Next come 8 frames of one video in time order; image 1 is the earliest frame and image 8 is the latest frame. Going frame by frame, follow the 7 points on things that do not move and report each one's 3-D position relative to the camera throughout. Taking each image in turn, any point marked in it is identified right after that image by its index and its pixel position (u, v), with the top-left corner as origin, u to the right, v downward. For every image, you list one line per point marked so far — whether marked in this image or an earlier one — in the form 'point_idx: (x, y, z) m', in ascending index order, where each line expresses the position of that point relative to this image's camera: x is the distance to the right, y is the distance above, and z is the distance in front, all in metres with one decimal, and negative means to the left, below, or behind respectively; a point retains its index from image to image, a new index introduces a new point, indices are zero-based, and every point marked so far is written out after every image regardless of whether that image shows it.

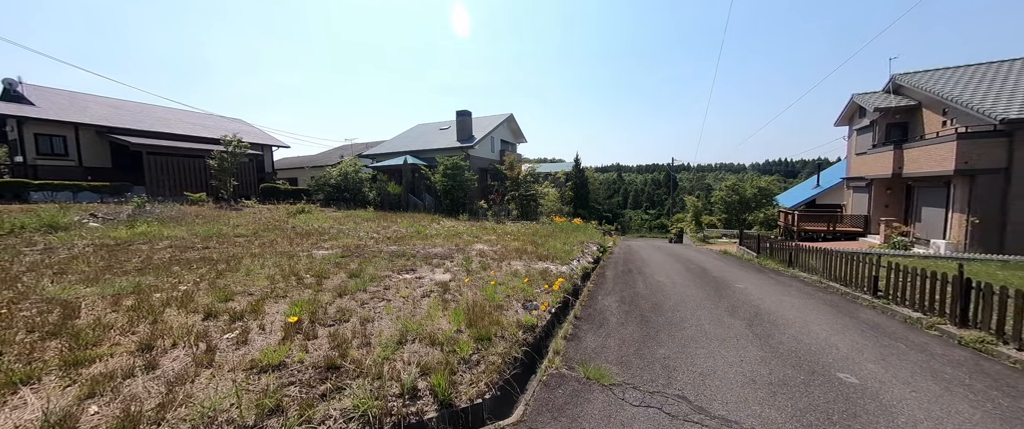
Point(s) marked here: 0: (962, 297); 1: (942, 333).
0: (+5.6, -1.0, +4.3) m
1: (+5.4, -1.5, +4.3) m
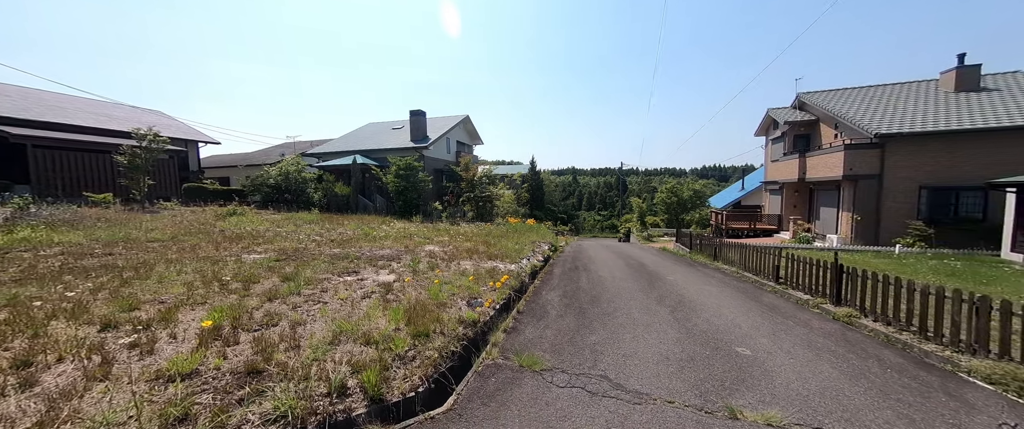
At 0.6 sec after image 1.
0: (+4.9, -1.0, +5.0) m
1: (+4.6, -1.4, +5.0) m
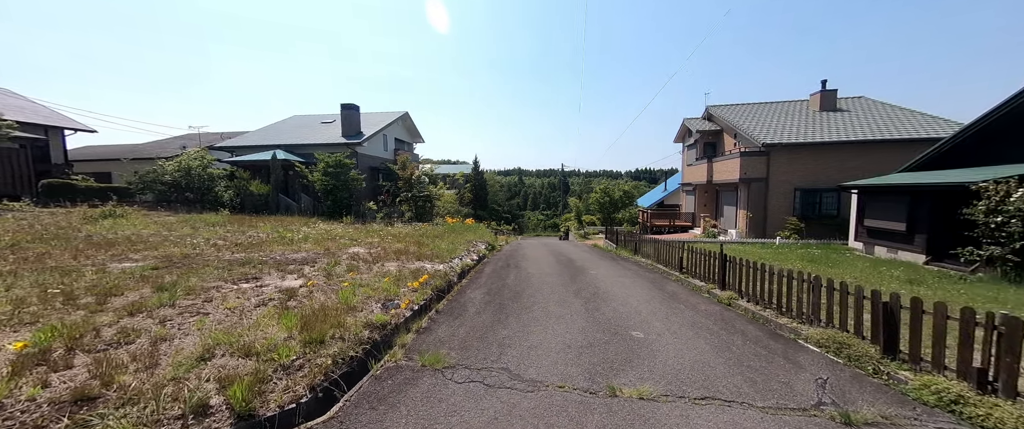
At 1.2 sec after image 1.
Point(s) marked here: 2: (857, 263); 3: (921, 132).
0: (+3.6, -0.9, +5.8) m
1: (+3.4, -1.4, +5.7) m
2: (+8.8, -1.2, +8.6) m
3: (+16.2, +3.2, +13.3) m
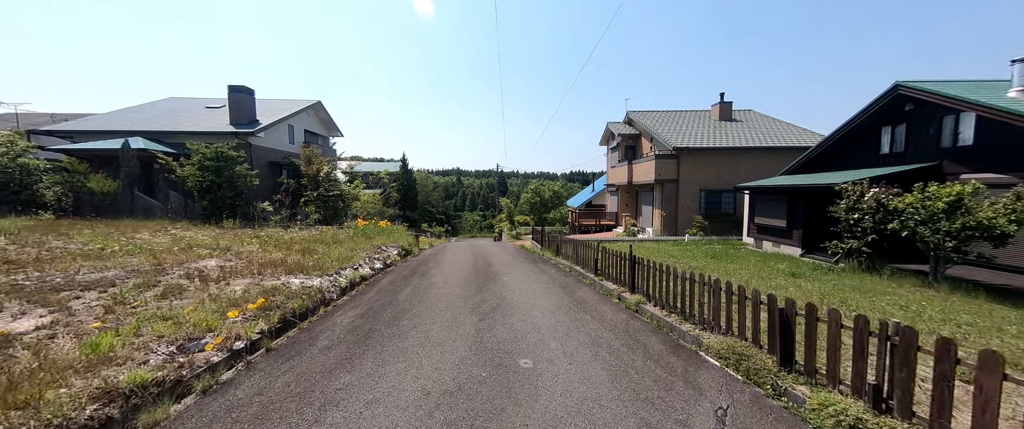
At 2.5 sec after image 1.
0: (+1.9, -0.9, +5.5) m
1: (+1.7, -1.3, +5.4) m
2: (+6.5, -1.2, +9.2) m
3: (+12.9, +3.3, +15.3) m
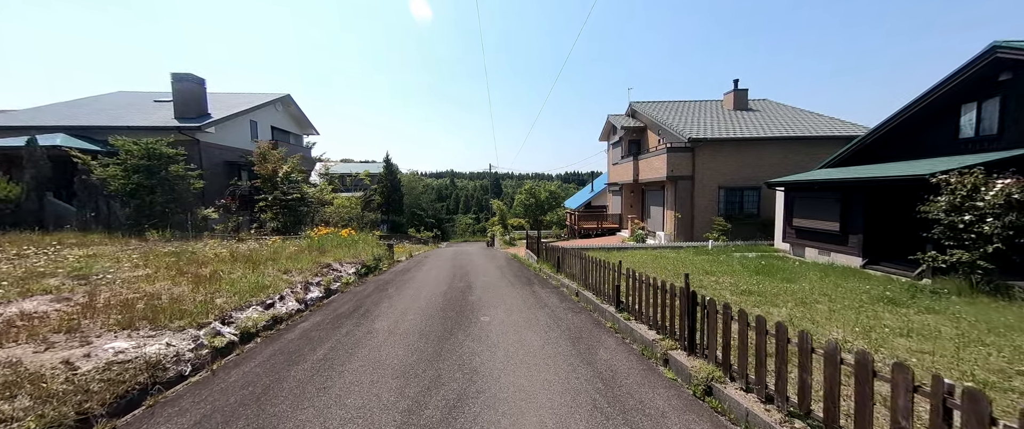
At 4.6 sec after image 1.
0: (+1.7, -1.0, +3.3) m
1: (+1.5, -1.4, +3.2) m
2: (+6.2, -1.2, +7.1) m
3: (+12.4, +3.3, +13.3) m
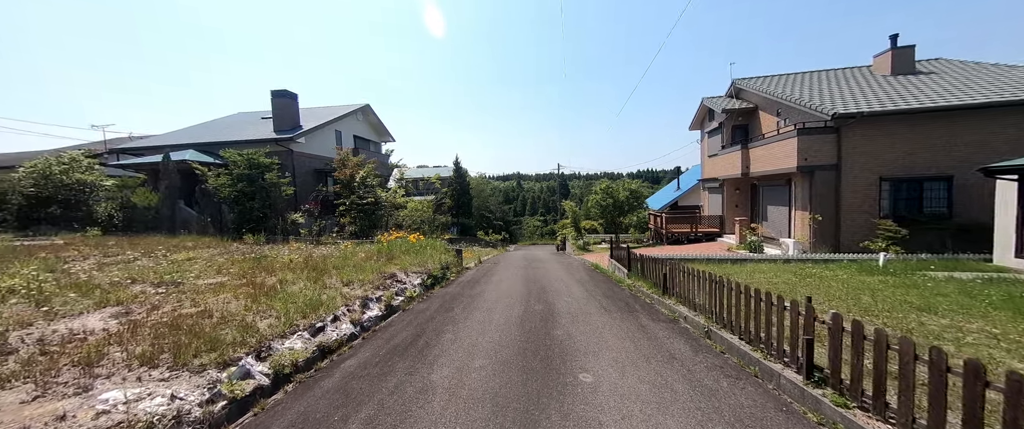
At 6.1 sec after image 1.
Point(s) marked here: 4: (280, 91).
0: (+2.4, -1.0, +1.4) m
1: (+2.2, -1.5, +1.3) m
2: (+7.6, -1.3, +4.2) m
3: (+14.9, +3.3, +9.0) m
4: (-11.8, +6.3, +17.3) m
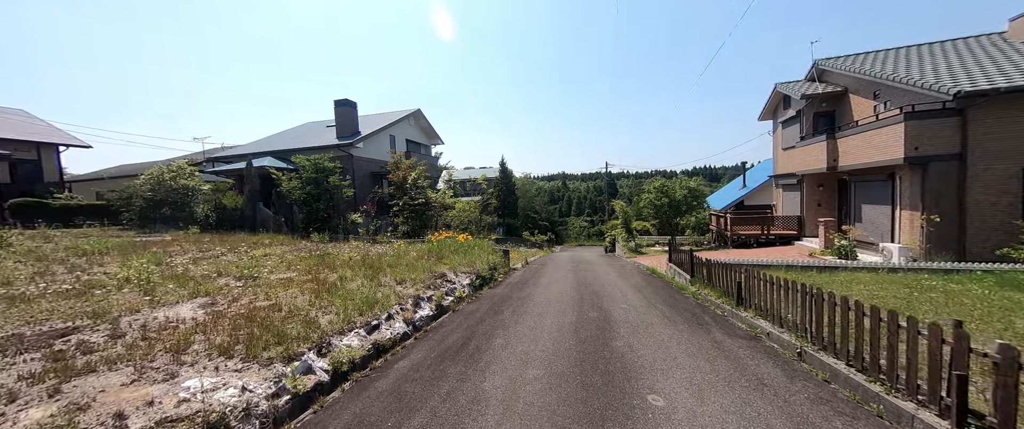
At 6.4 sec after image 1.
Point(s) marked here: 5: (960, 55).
0: (+2.7, -1.0, +0.9) m
1: (+2.4, -1.5, +0.8) m
2: (+8.2, -1.3, +2.9) m
3: (+16.1, +3.3, +6.7) m
4: (-9.3, +6.3, +18.5) m
5: (+13.6, +4.8, +10.3) m
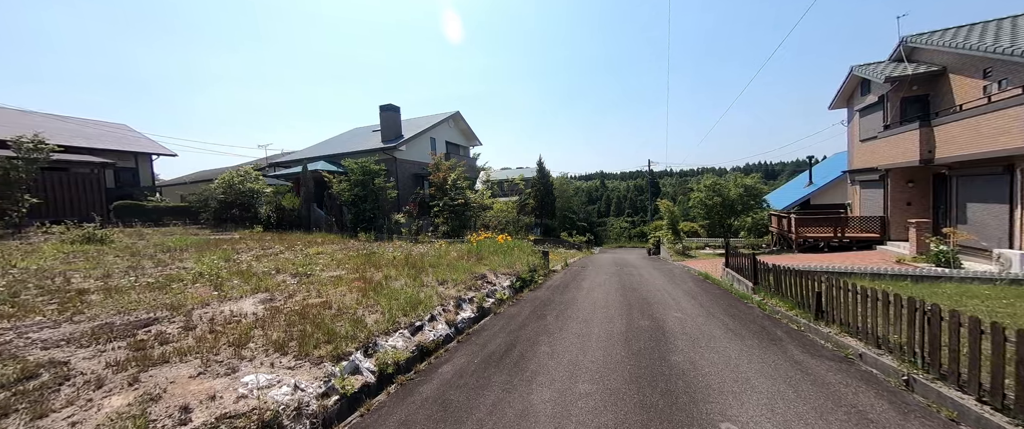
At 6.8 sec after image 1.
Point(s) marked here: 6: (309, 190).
0: (+2.8, -1.1, +0.4) m
1: (+2.6, -1.5, +0.4) m
2: (+8.5, -1.3, +1.8) m
3: (+16.8, +3.3, +4.7) m
4: (-7.2, +6.3, +19.3) m
5: (+14.7, +4.8, +8.6) m
6: (-9.9, +1.3, +16.1) m
